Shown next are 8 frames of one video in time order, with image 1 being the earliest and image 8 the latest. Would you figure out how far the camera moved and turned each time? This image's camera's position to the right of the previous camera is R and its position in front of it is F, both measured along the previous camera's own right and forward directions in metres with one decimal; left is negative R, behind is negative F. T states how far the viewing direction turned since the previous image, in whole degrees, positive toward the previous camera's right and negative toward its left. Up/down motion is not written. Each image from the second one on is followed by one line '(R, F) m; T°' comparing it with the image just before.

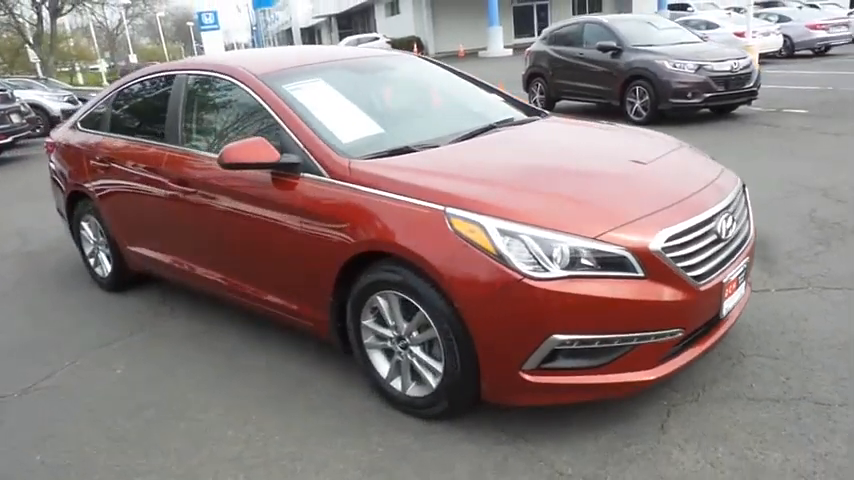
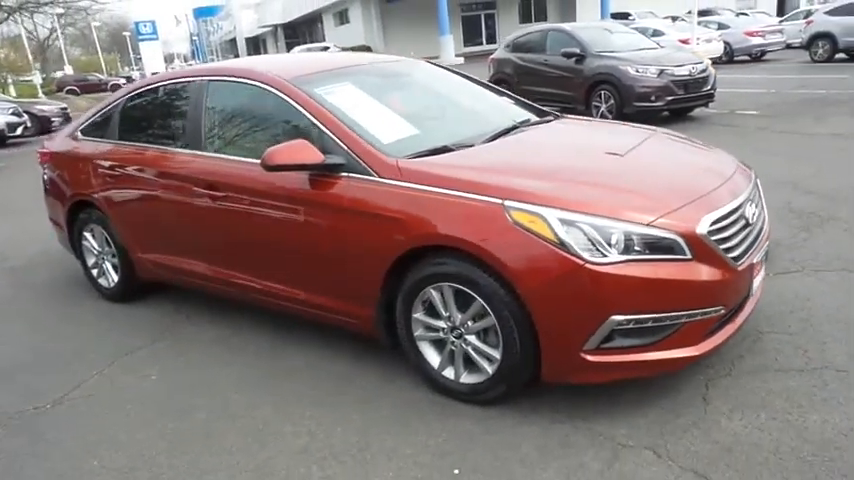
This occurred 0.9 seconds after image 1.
(-0.5, -0.1) m; +4°
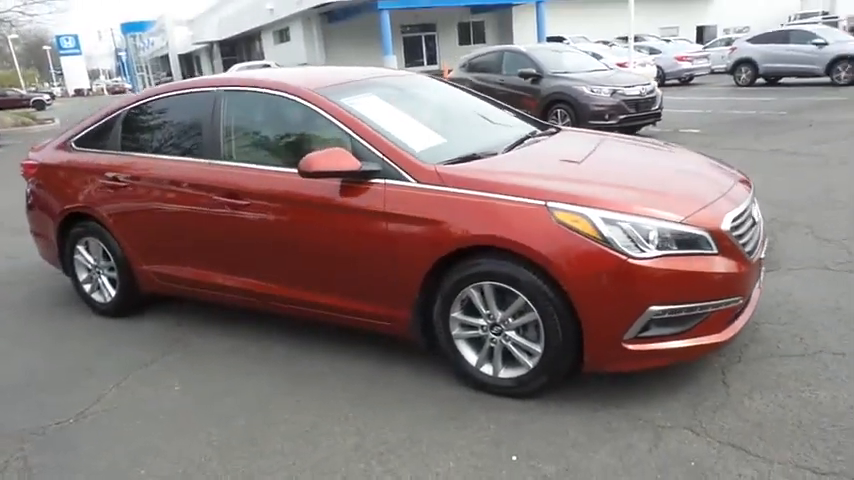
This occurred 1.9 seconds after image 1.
(-0.5, -0.1) m; +5°
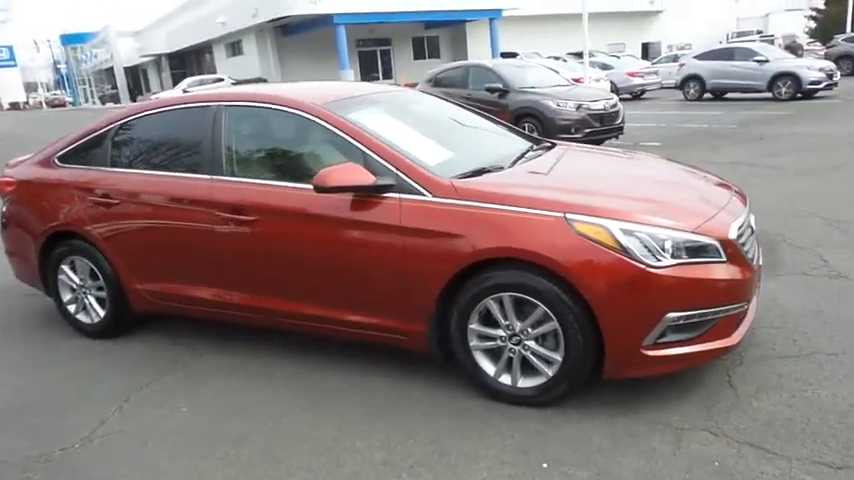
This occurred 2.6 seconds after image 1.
(-0.3, 0.0) m; +4°
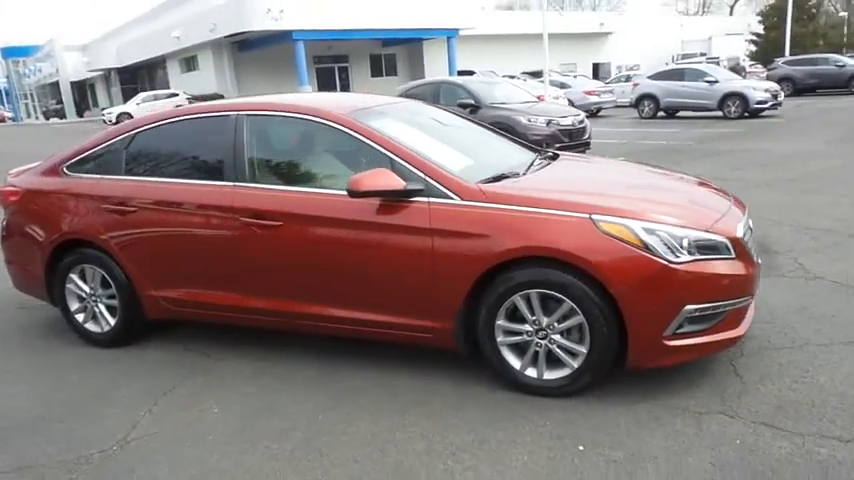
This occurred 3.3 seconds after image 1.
(-0.4, -0.2) m; +4°
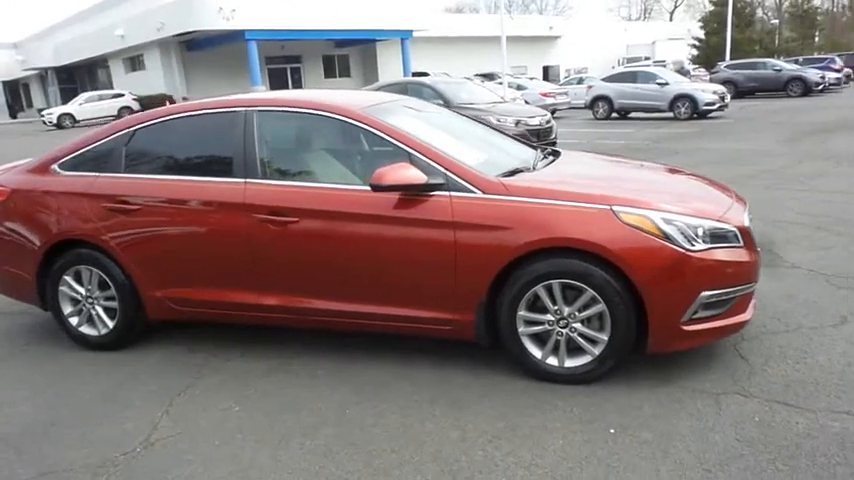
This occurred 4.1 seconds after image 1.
(-0.4, 0.0) m; +4°
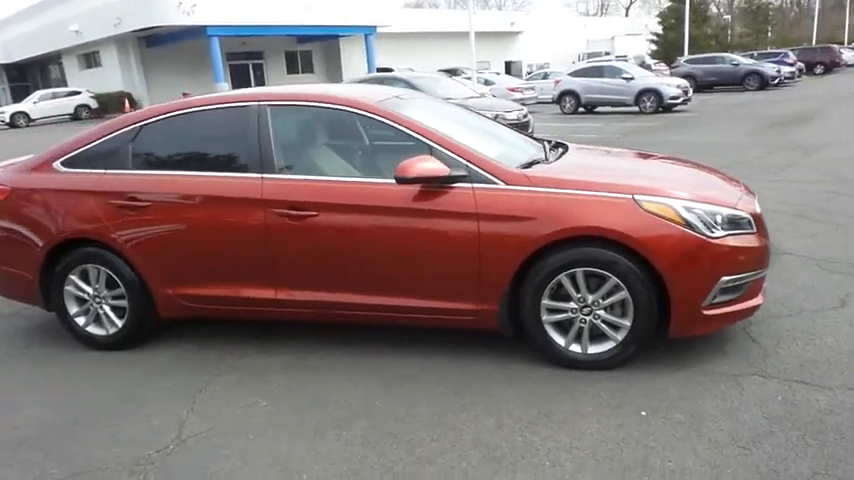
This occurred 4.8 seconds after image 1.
(-0.3, 0.0) m; +3°
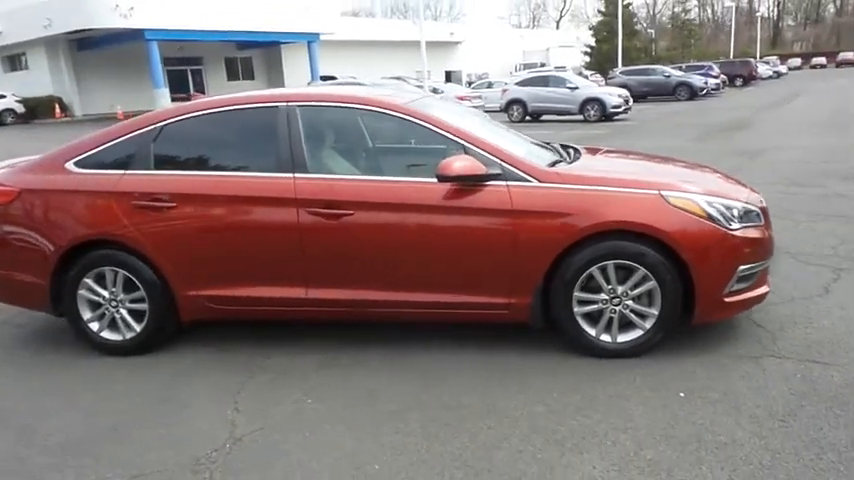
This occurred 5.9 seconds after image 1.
(-0.6, -0.1) m; +5°
